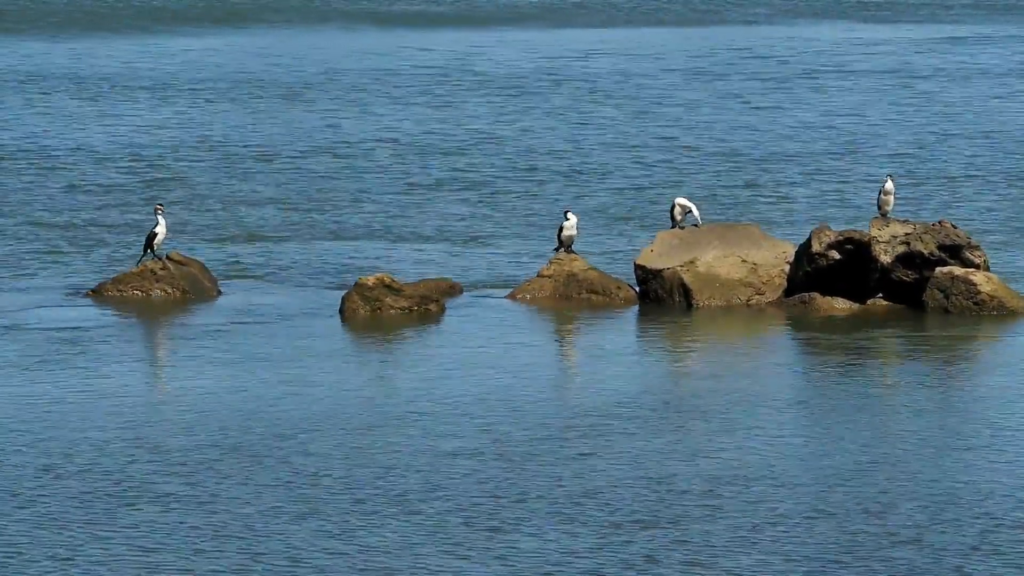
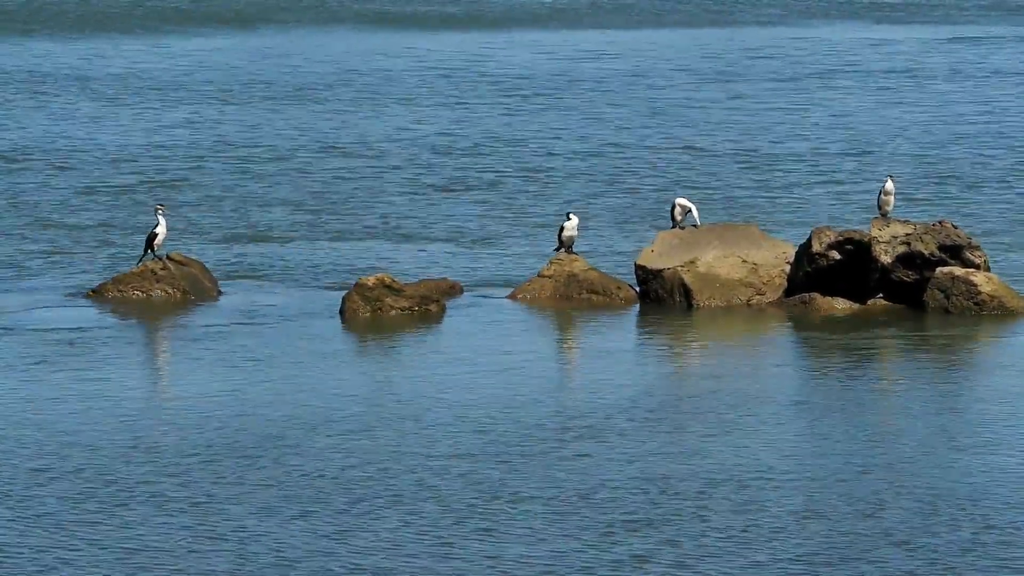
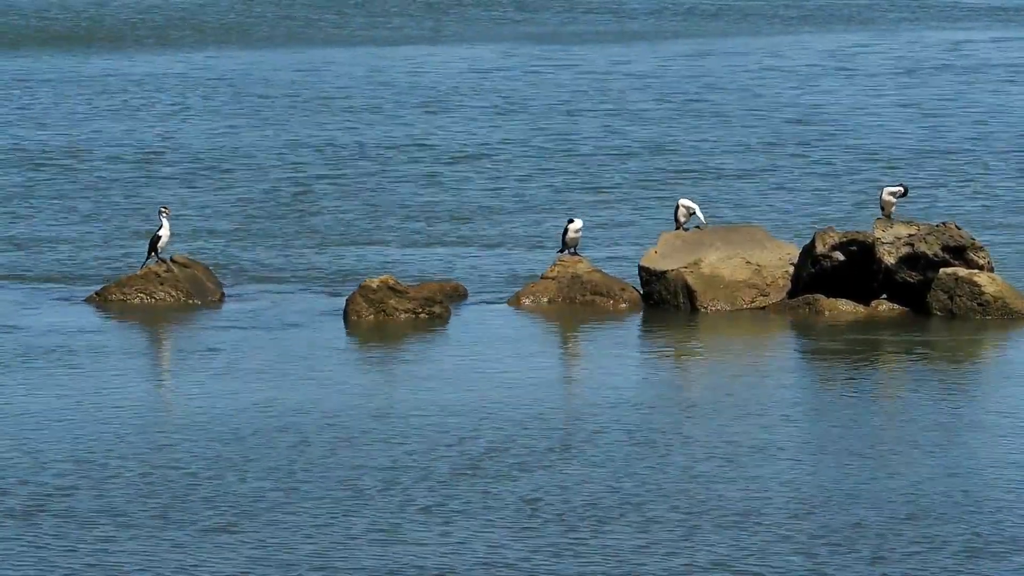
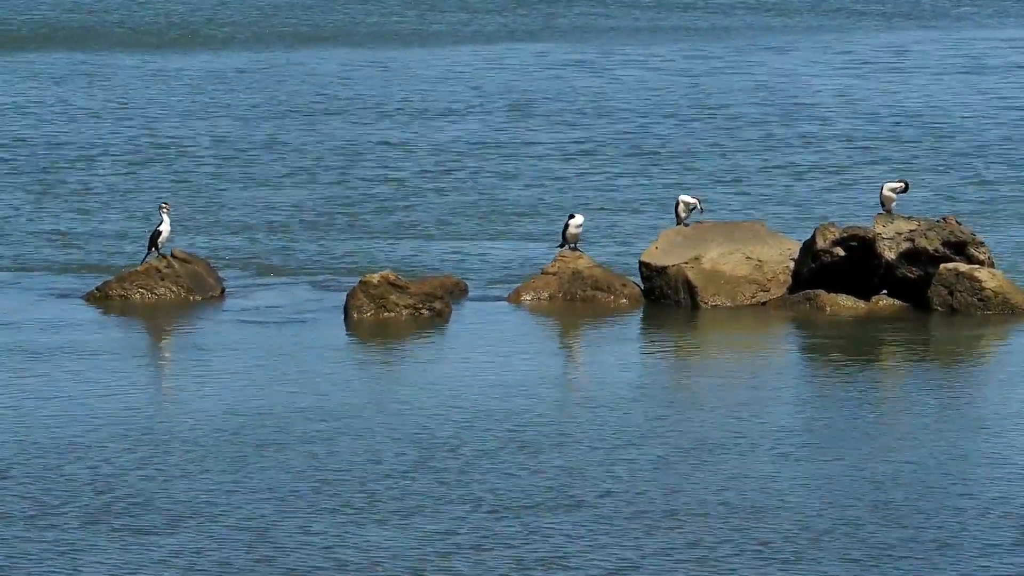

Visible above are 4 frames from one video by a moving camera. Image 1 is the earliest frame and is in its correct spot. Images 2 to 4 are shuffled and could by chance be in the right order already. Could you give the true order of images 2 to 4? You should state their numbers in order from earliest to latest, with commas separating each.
2, 3, 4
